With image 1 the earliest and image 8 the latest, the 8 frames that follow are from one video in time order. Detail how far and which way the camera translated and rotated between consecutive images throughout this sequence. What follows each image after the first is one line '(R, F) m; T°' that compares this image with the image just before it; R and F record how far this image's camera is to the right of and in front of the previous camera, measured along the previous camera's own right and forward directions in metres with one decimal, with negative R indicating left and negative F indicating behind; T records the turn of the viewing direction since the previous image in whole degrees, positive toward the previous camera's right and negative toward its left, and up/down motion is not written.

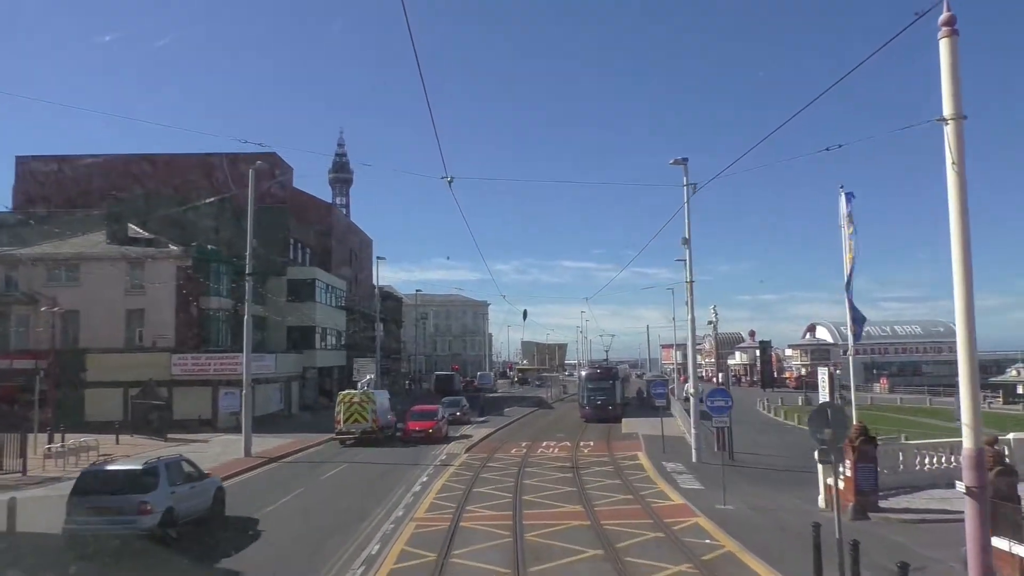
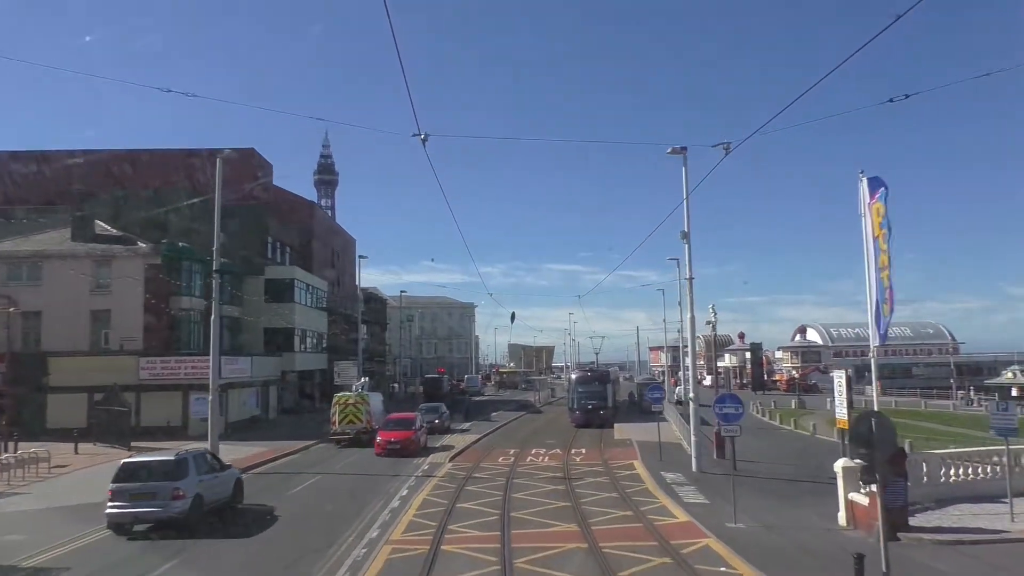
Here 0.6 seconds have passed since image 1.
(0.0, +1.9) m; +1°
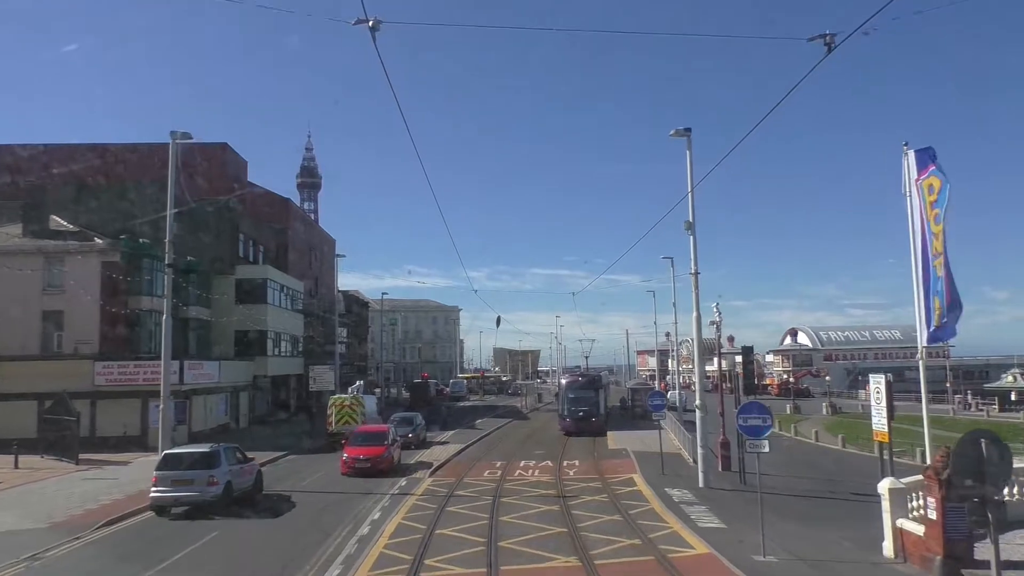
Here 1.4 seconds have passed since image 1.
(-0.1, +2.6) m; +1°
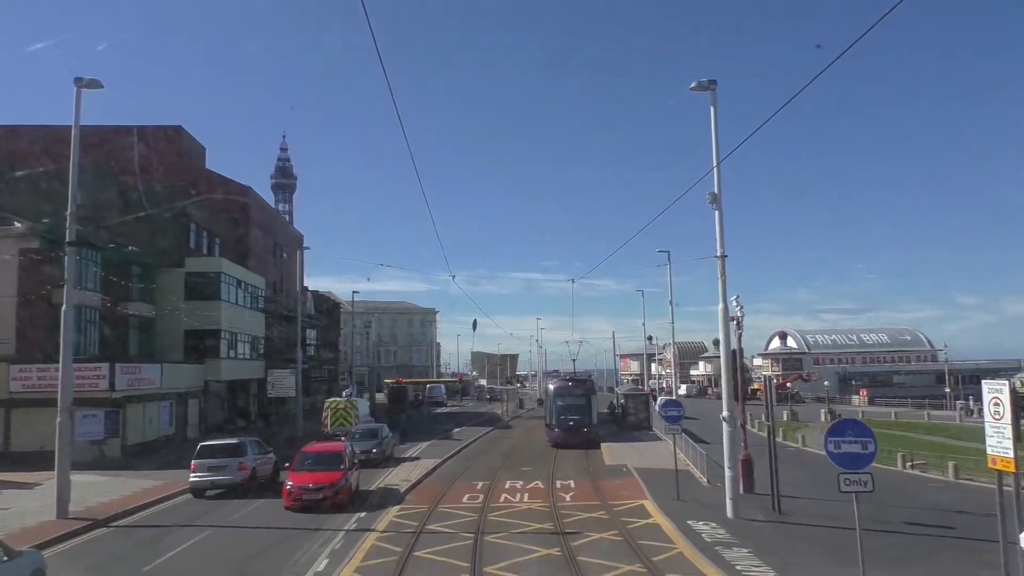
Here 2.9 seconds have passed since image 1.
(-0.2, +4.4) m; +2°
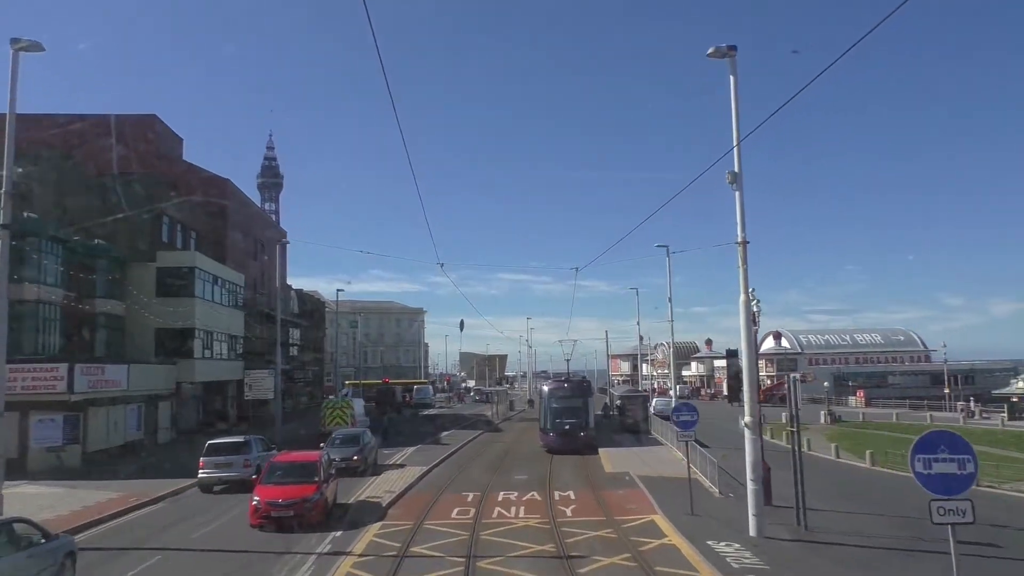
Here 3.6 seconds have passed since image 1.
(-0.2, +2.2) m; +1°
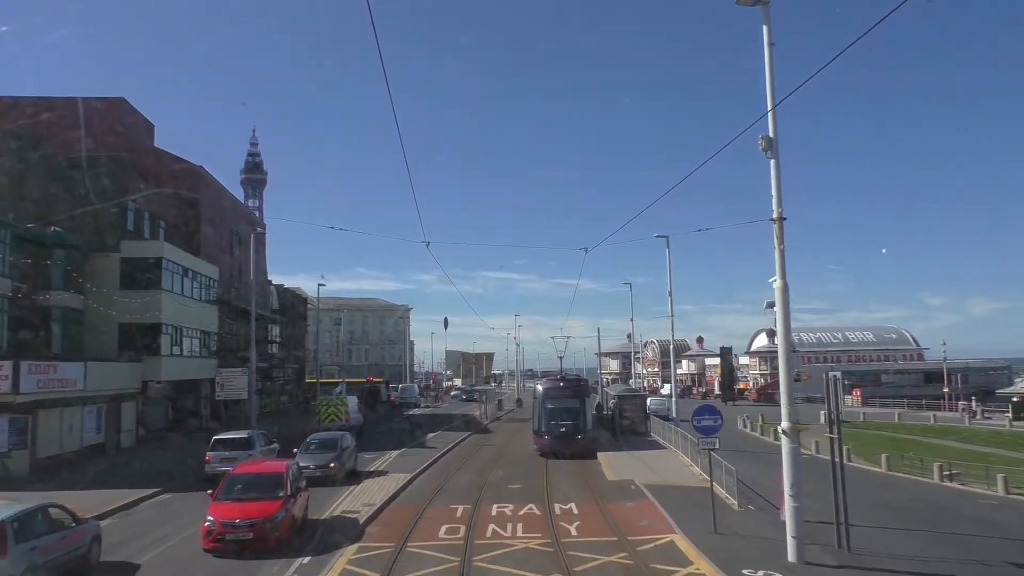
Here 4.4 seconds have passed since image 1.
(-0.2, +2.5) m; +1°
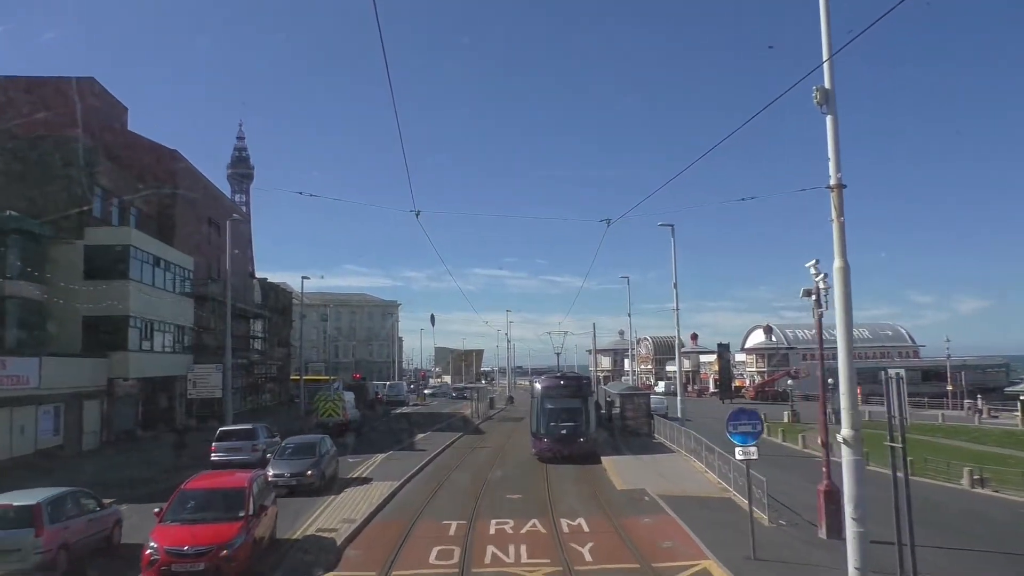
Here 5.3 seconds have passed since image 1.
(-0.3, +2.5) m; +1°
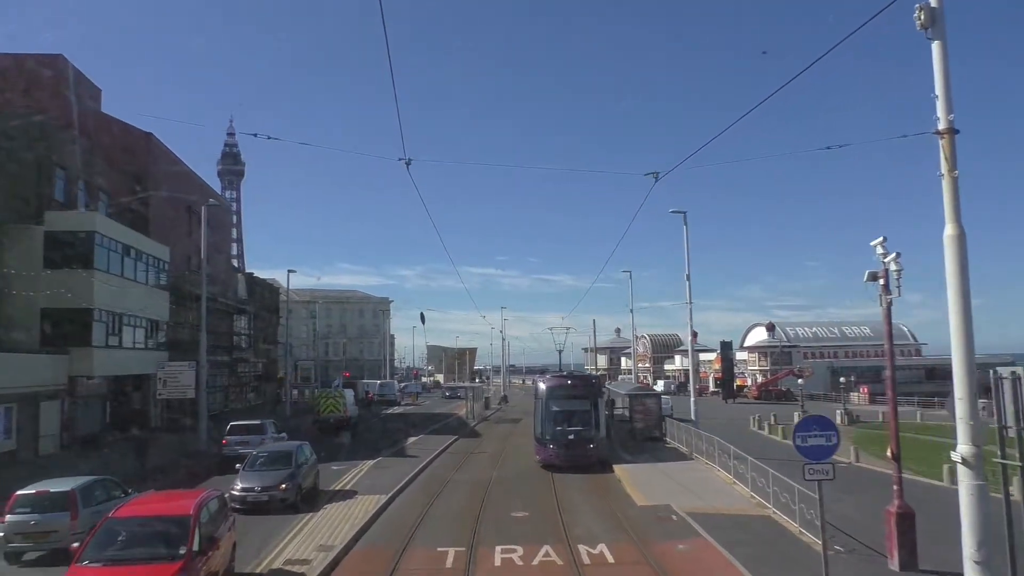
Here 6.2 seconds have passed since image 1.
(-0.3, +2.9) m; +1°
